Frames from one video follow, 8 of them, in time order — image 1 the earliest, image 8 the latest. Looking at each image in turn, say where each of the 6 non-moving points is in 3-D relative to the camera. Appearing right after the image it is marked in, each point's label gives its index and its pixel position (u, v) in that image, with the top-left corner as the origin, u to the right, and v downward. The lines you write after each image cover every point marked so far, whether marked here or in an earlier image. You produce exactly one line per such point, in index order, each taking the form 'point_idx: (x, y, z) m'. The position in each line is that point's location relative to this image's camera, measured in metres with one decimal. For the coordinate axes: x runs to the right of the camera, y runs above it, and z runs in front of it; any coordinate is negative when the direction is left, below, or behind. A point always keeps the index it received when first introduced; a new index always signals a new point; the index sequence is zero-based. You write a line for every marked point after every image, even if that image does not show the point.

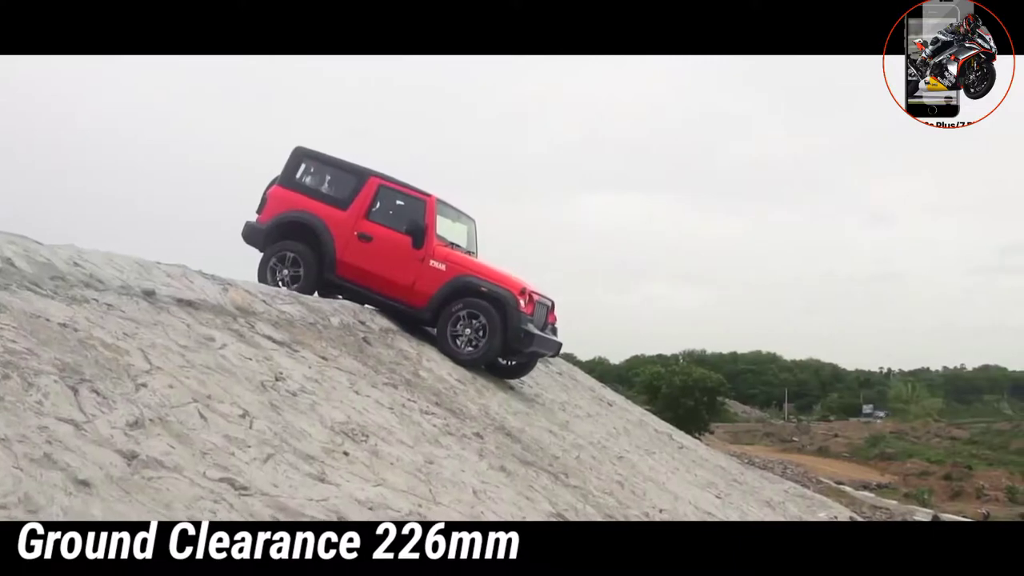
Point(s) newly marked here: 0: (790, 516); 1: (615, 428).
0: (+3.0, -2.5, +9.2) m
1: (+1.3, -1.9, +11.6) m
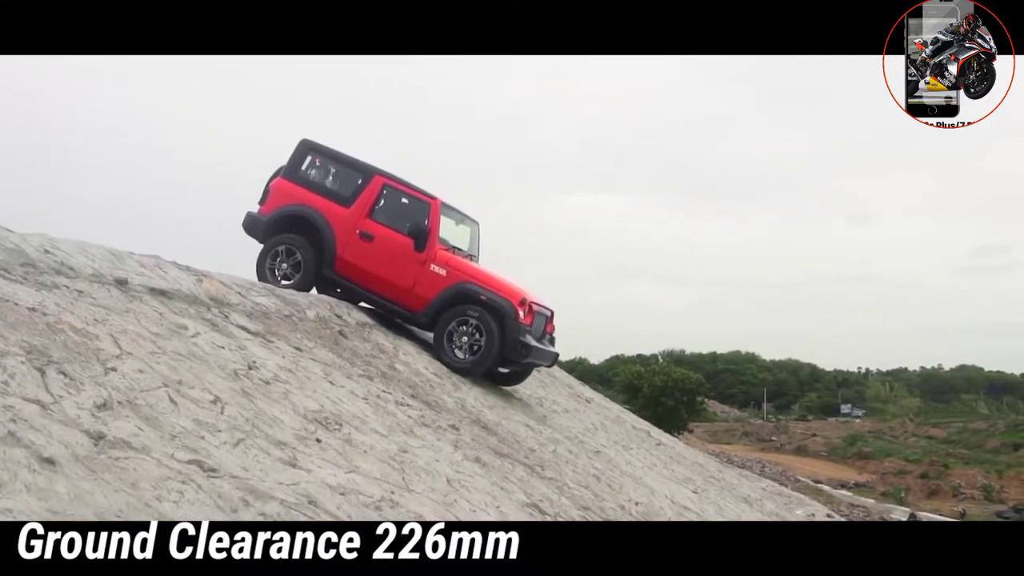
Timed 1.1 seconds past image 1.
0: (+2.8, -2.5, +9.3) m
1: (+1.2, -1.9, +11.7) m
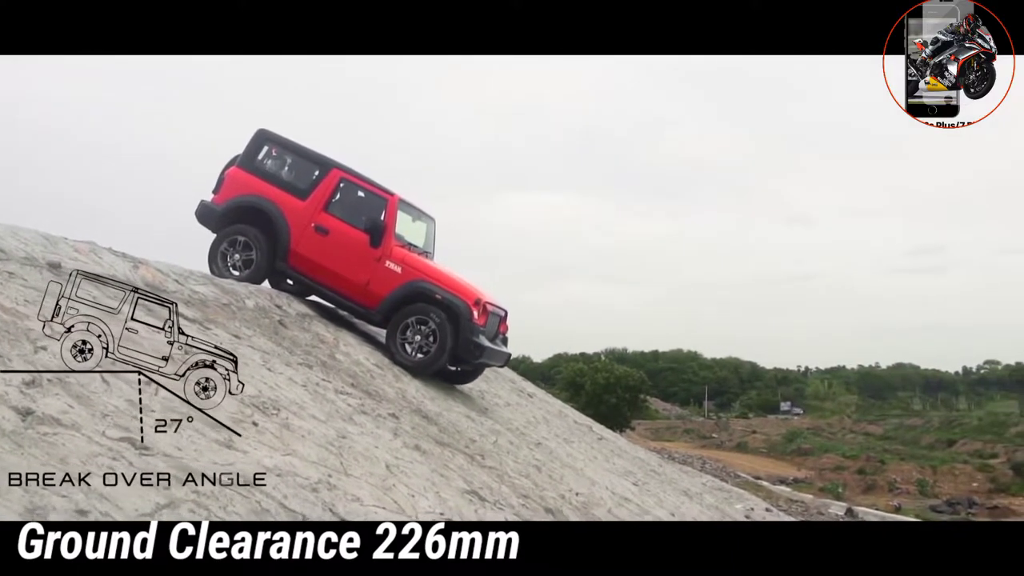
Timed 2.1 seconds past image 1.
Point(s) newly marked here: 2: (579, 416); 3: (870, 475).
0: (+2.3, -2.5, +9.6) m
1: (+0.6, -1.9, +11.9) m
2: (+1.4, -2.1, +13.6) m
3: (+6.3, -3.2, +13.6) m
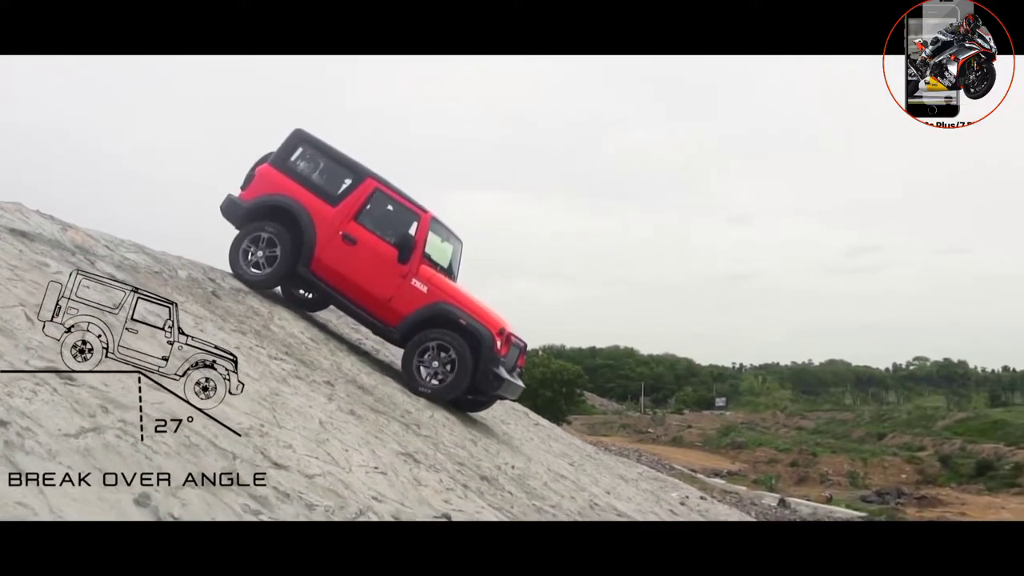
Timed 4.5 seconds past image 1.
0: (+1.7, -2.5, +9.9) m
1: (-0.1, -1.9, +12.3) m
2: (+0.8, -2.2, +13.9) m
3: (+5.7, -3.1, +14.0) m
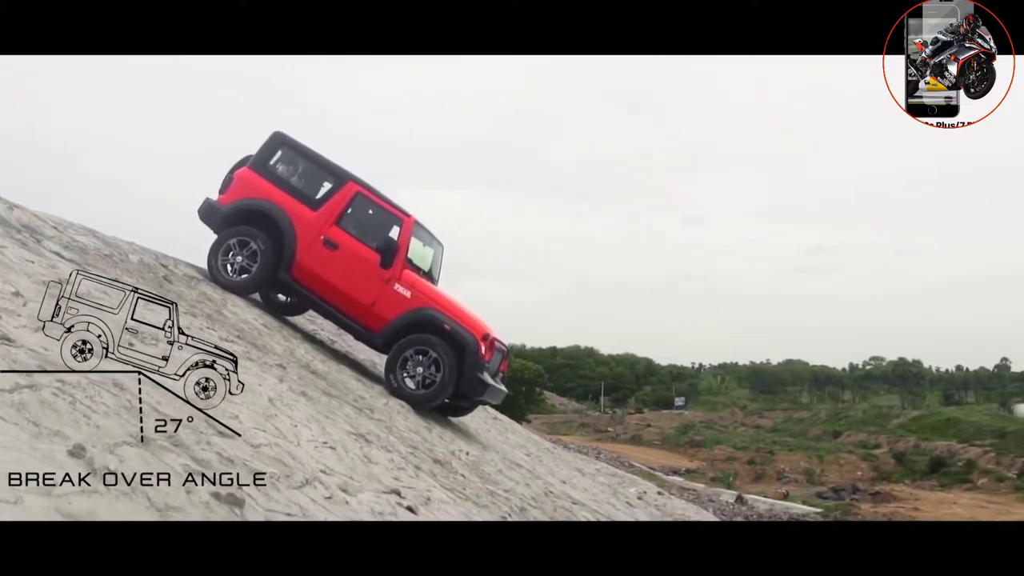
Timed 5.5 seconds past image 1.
0: (+1.2, -2.6, +10.1) m
1: (-0.5, -2.0, +12.5) m
2: (+0.3, -2.2, +14.1) m
3: (+5.2, -3.2, +14.3) m
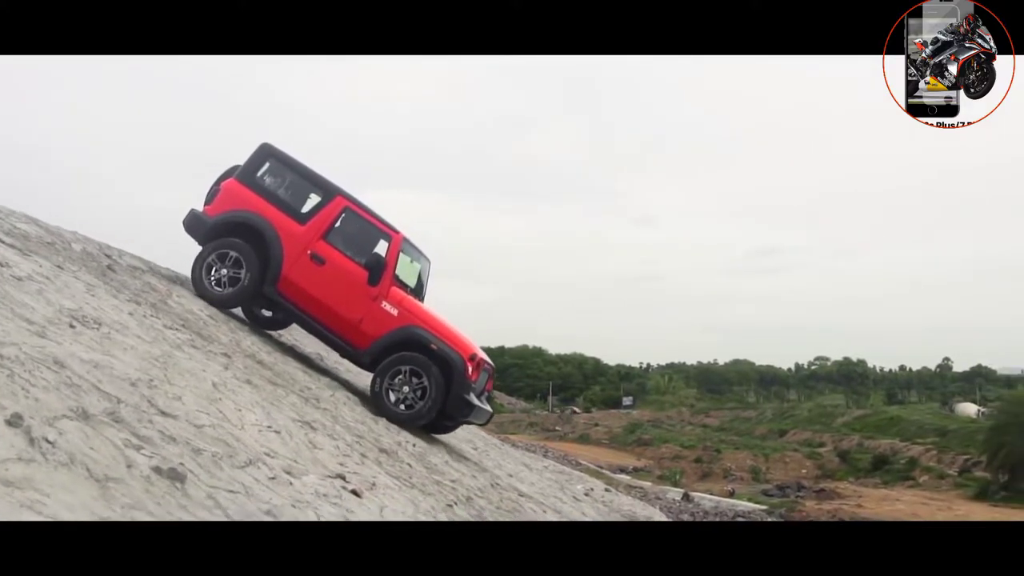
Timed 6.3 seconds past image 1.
0: (+0.7, -2.6, +10.3) m
1: (-1.1, -2.0, +12.6) m
2: (-0.3, -2.2, +14.3) m
3: (+4.6, -3.2, +14.5) m
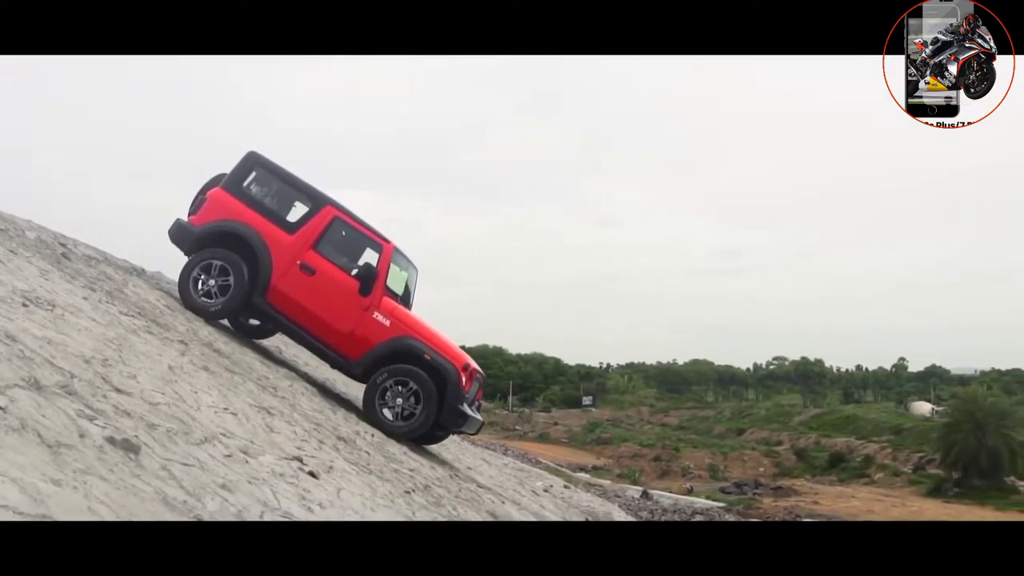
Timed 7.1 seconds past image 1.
0: (+0.2, -2.6, +10.5) m
1: (-1.6, -2.0, +12.8) m
2: (-0.8, -2.2, +14.4) m
3: (+4.1, -3.2, +14.6) m
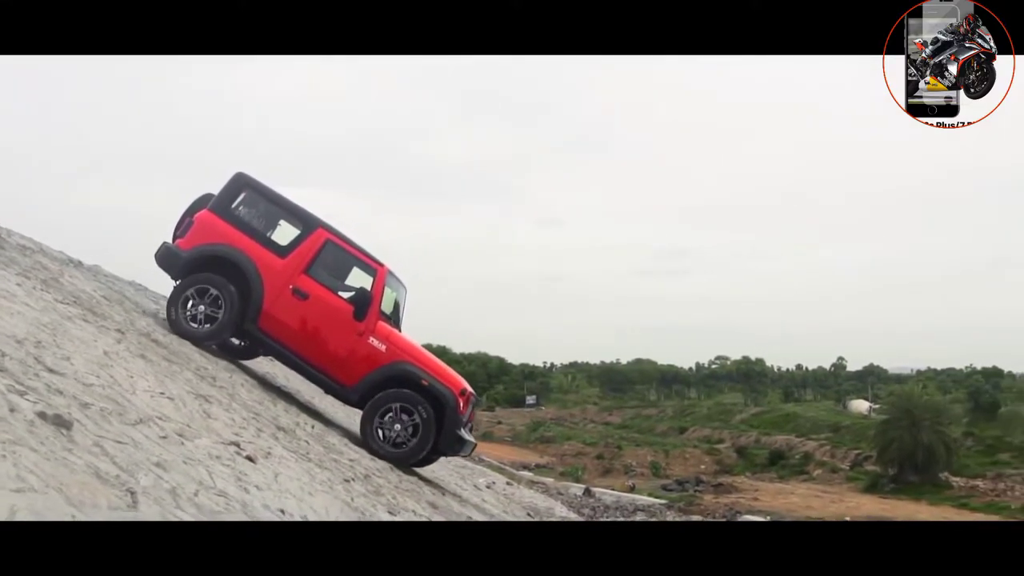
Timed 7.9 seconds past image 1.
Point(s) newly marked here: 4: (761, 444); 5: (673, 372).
0: (-0.5, -2.6, +10.6) m
1: (-2.3, -2.0, +12.9) m
2: (-1.5, -2.2, +14.6) m
3: (+3.4, -3.2, +14.8) m
4: (+3.1, -1.9, +10.3) m
5: (+2.0, -1.1, +10.5) m
